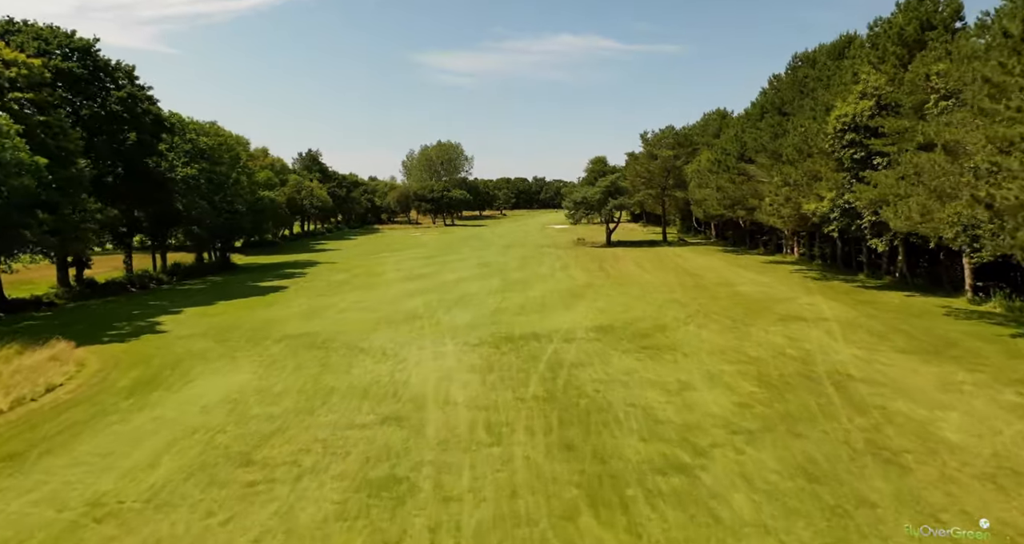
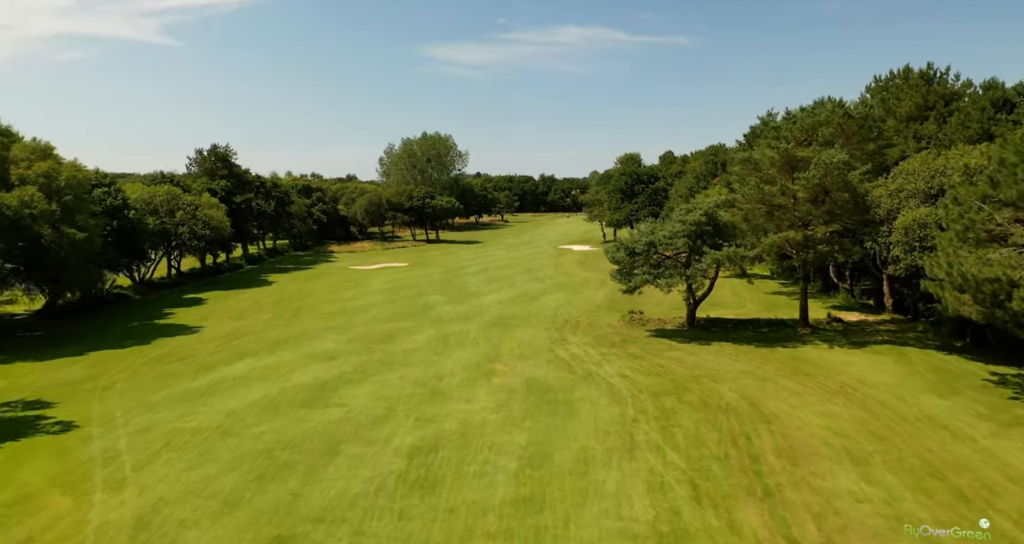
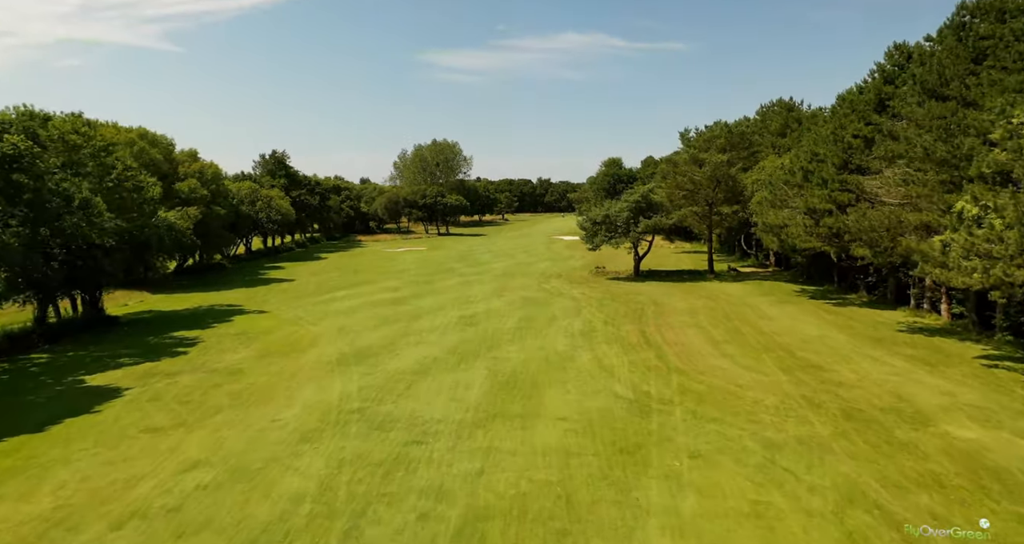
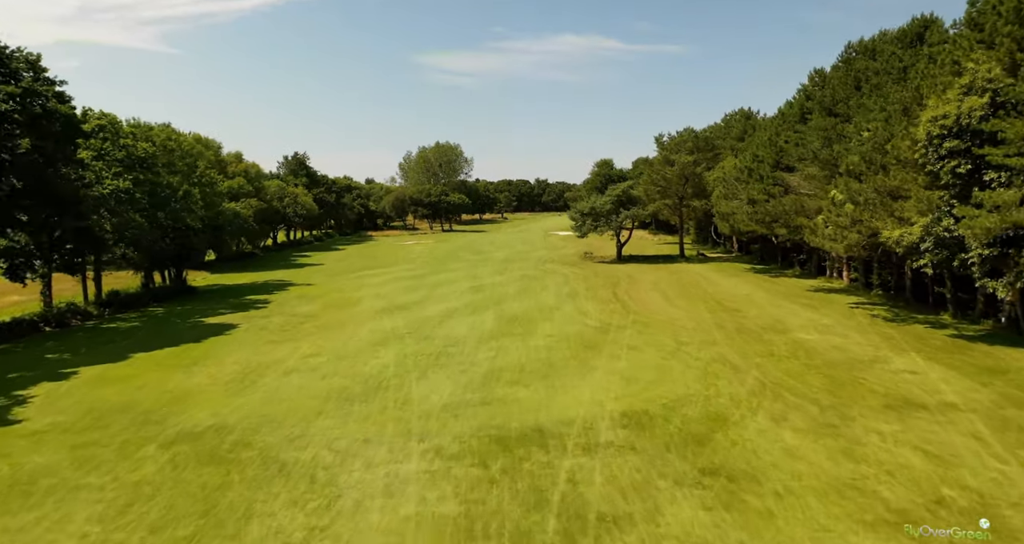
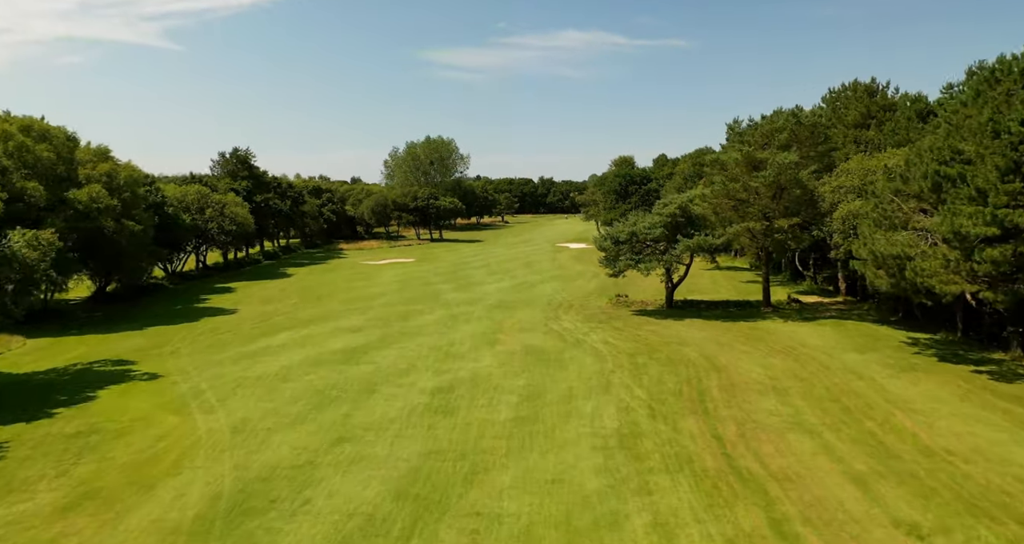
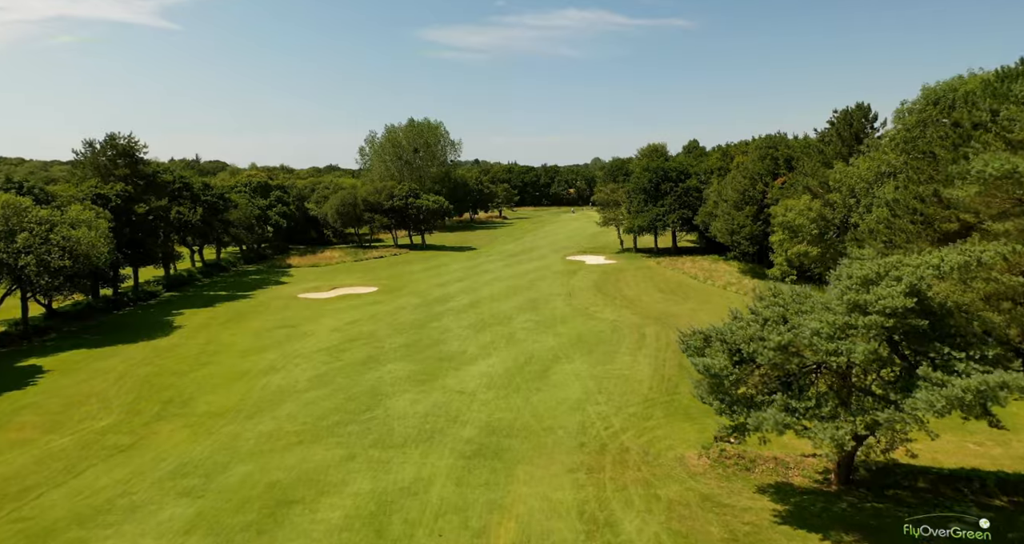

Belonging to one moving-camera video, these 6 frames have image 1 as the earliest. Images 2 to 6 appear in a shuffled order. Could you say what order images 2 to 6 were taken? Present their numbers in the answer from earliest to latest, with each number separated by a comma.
4, 3, 5, 2, 6
